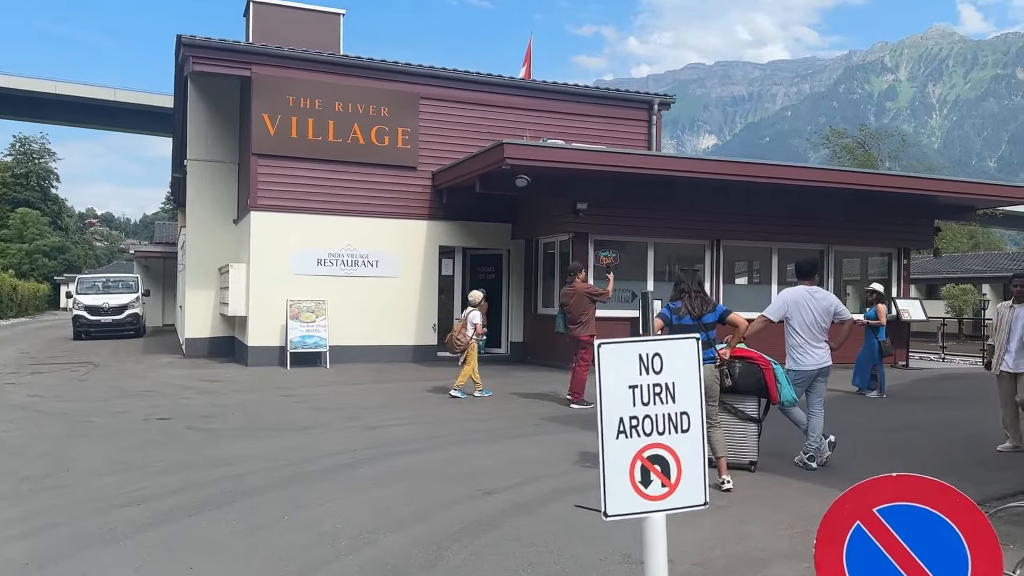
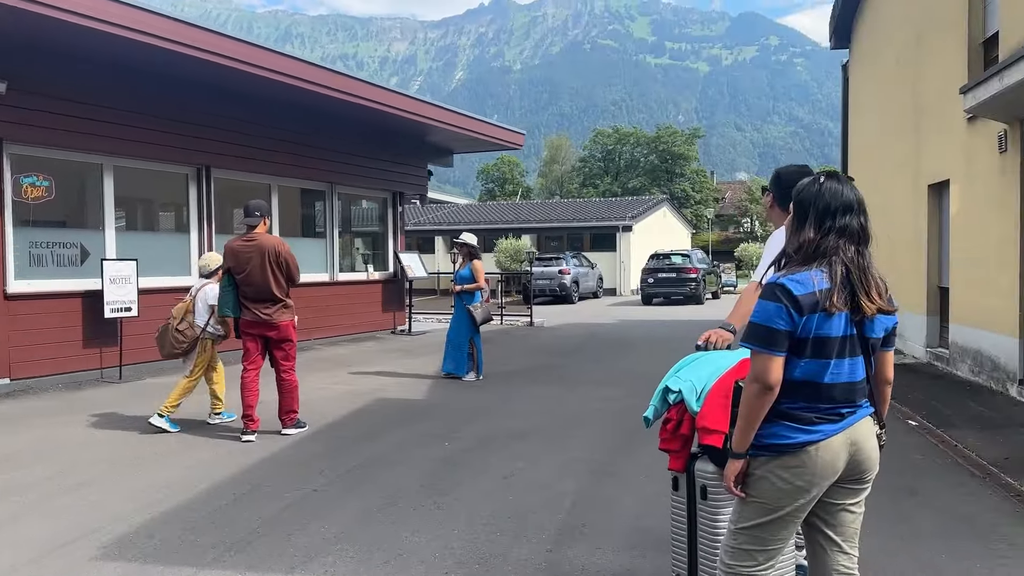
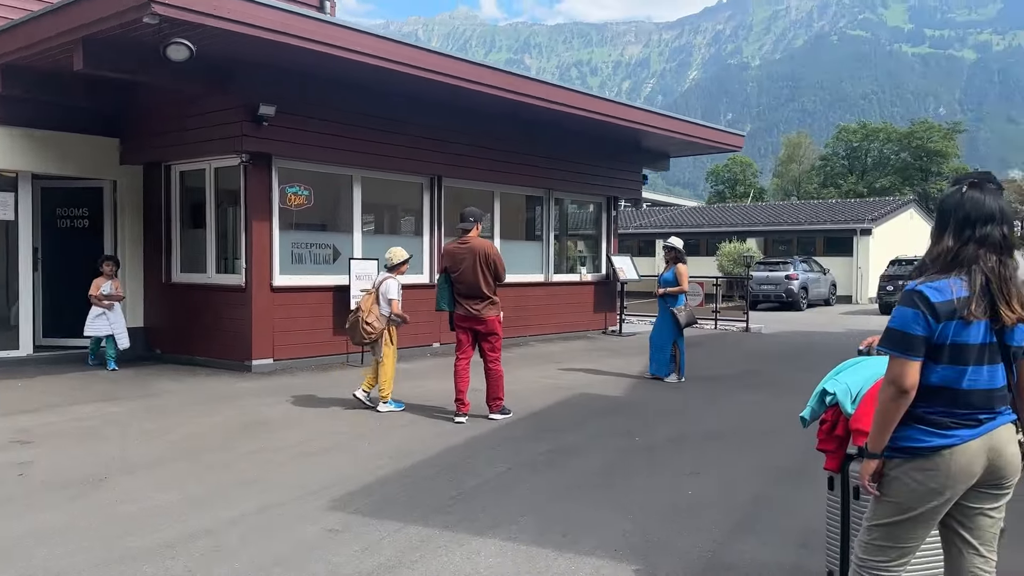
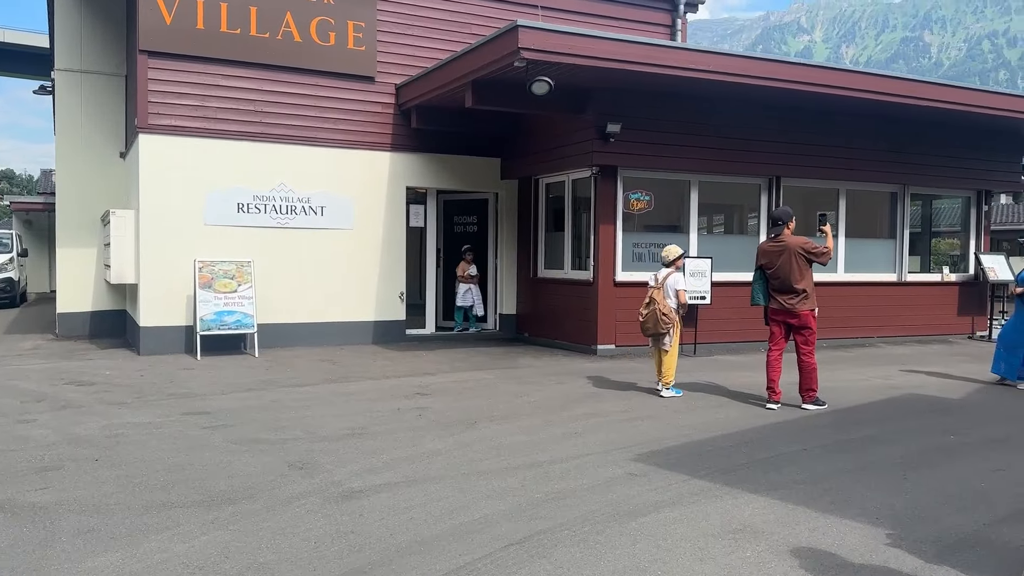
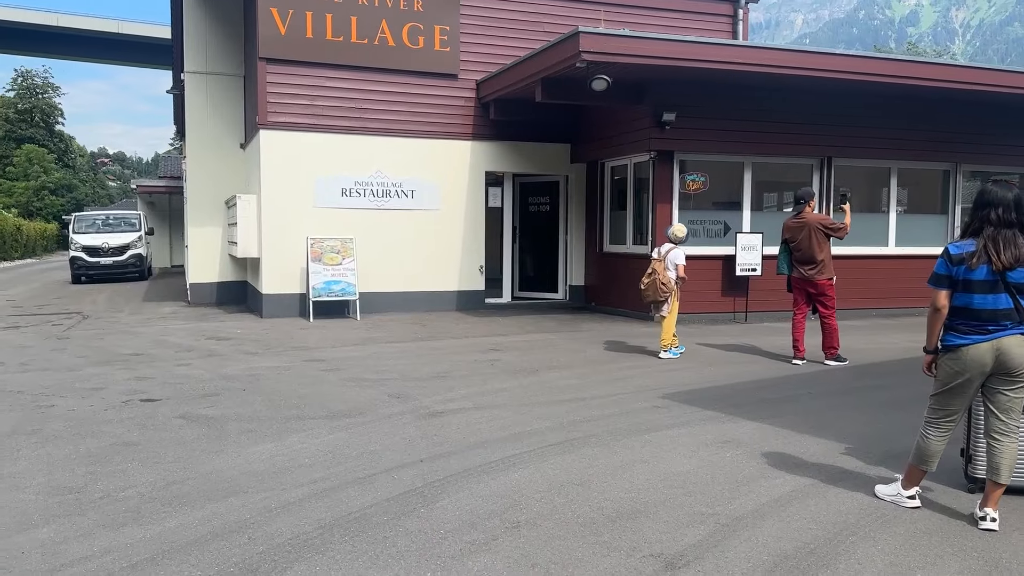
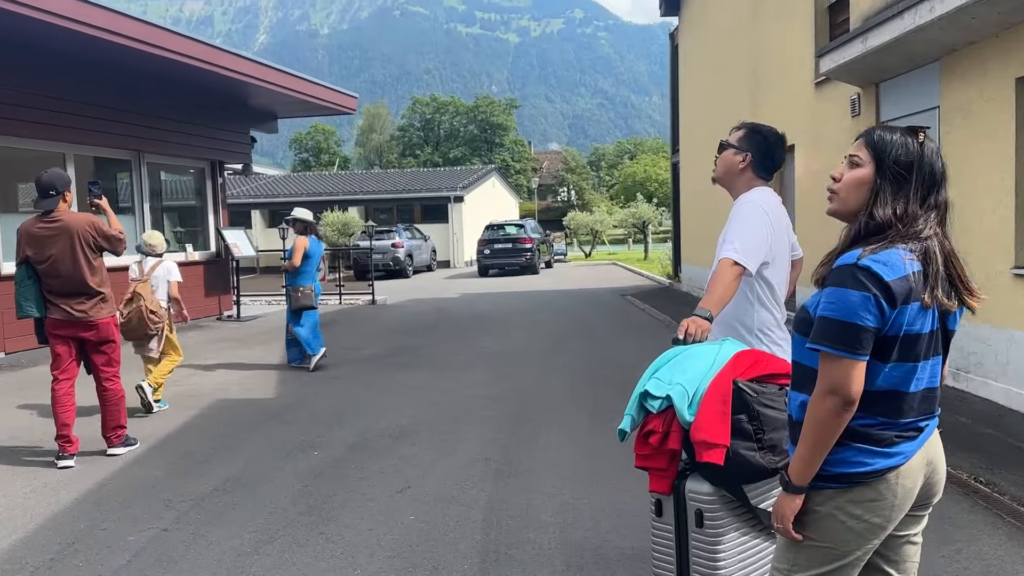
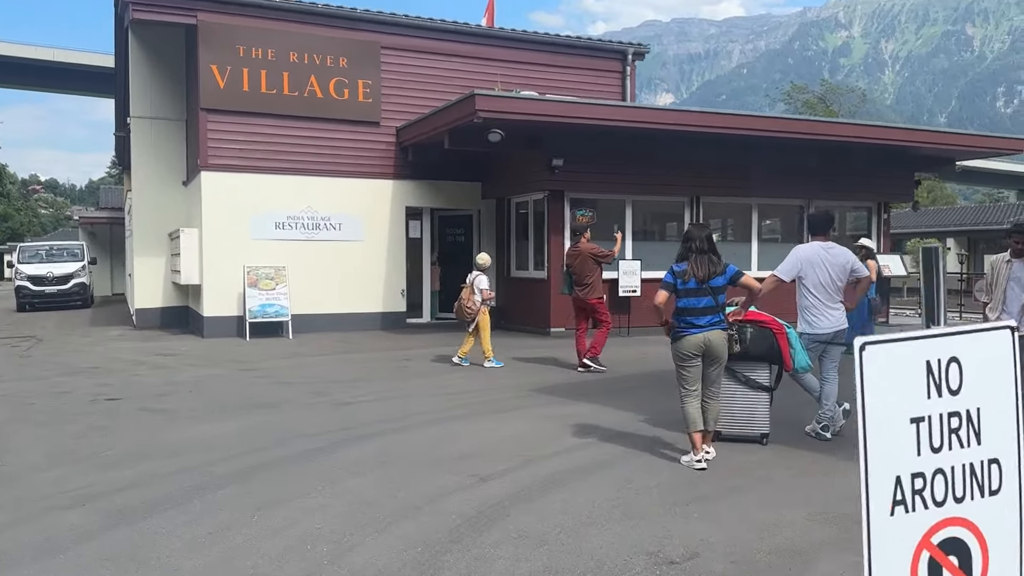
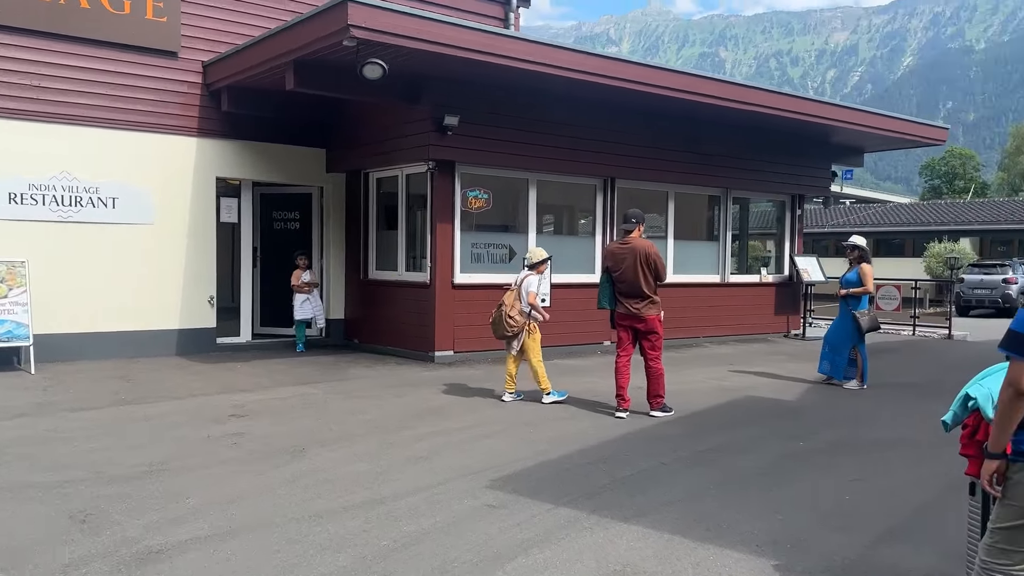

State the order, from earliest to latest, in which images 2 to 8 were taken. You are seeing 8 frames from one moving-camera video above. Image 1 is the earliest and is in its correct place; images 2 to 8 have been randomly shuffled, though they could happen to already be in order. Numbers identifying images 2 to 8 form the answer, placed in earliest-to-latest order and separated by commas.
7, 5, 4, 8, 3, 2, 6
